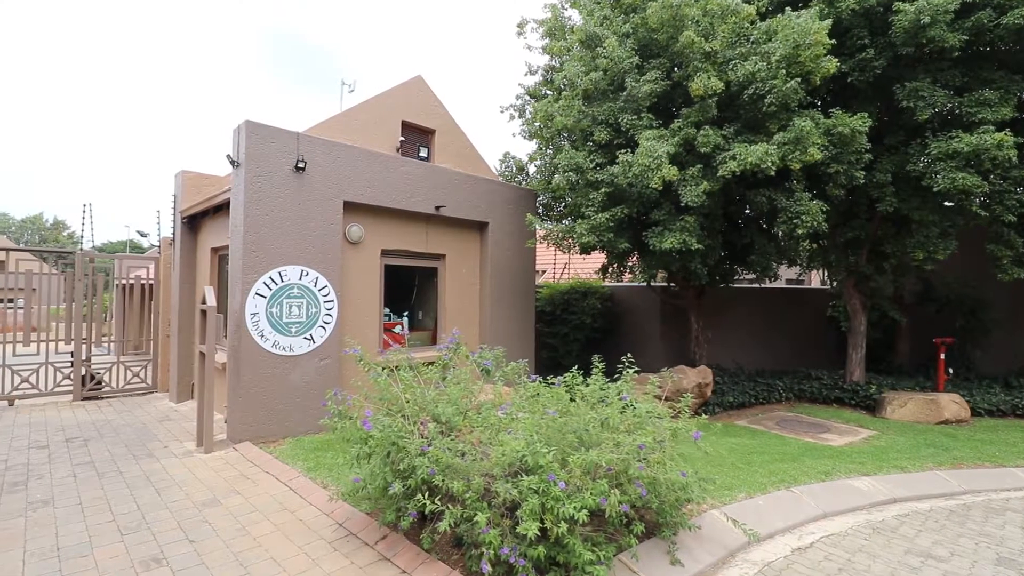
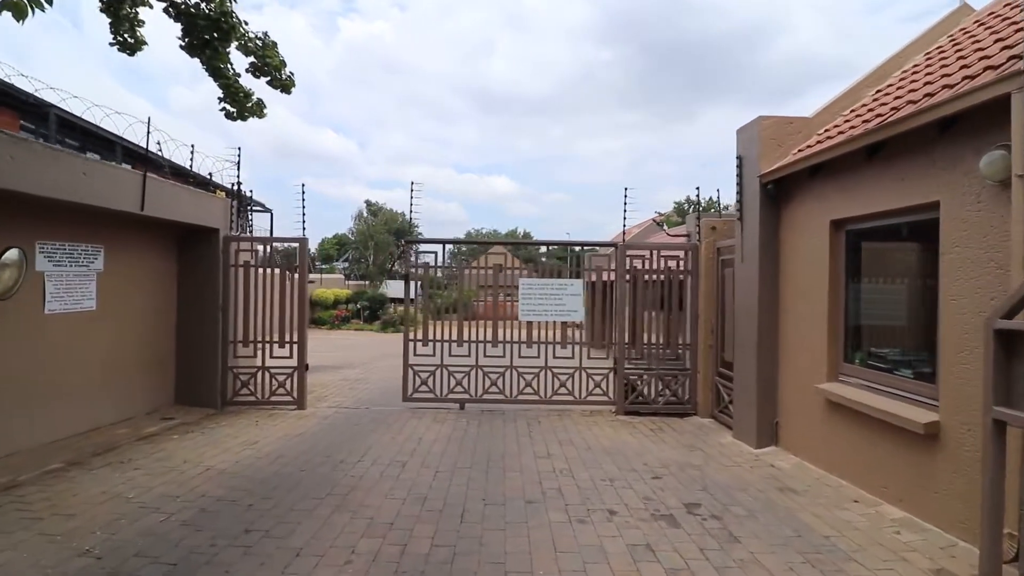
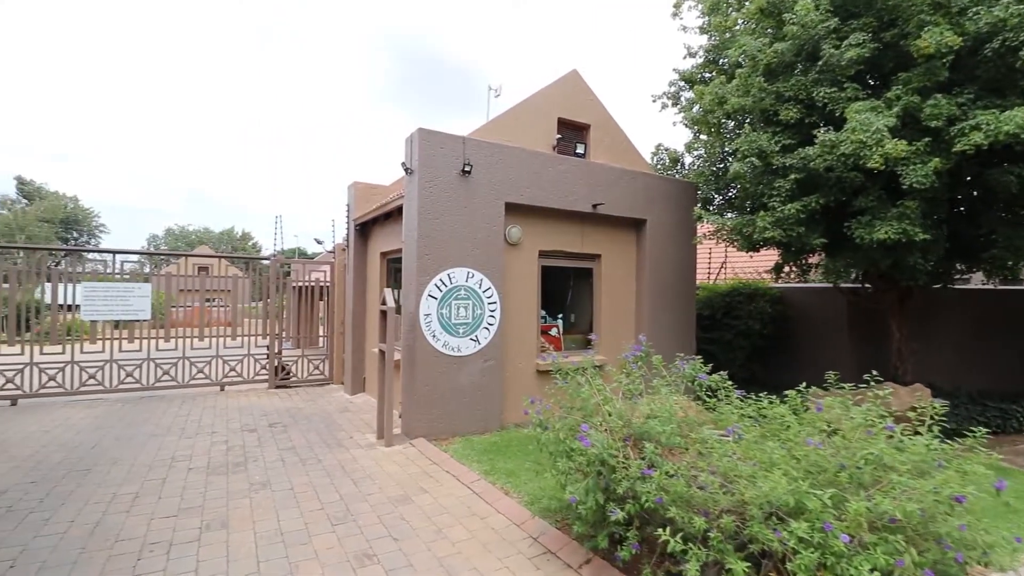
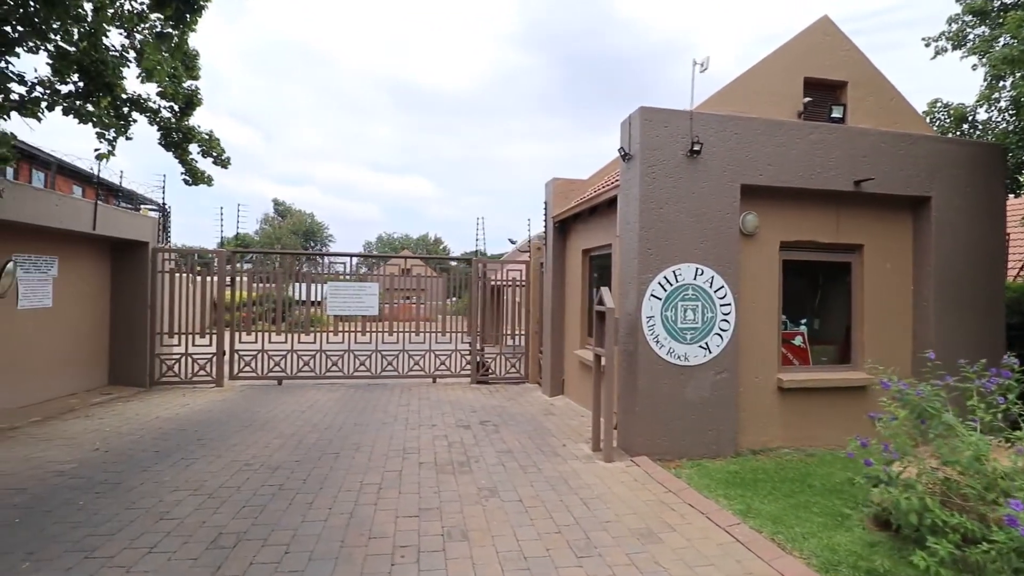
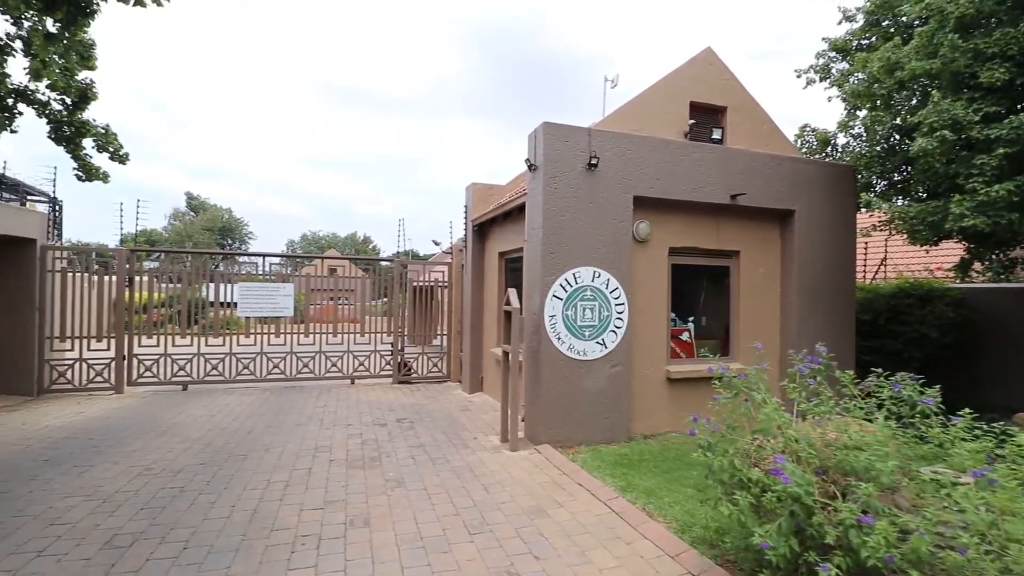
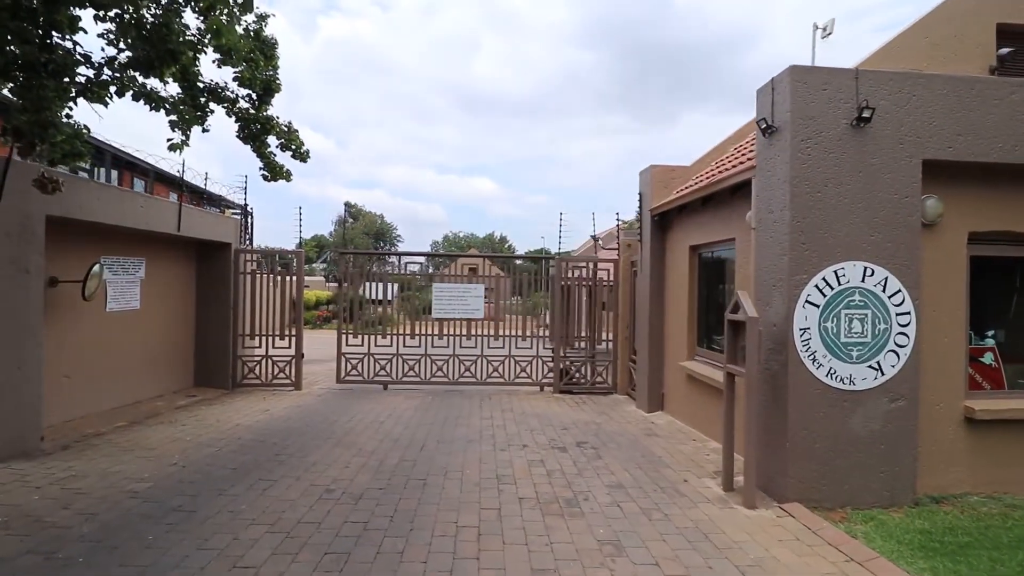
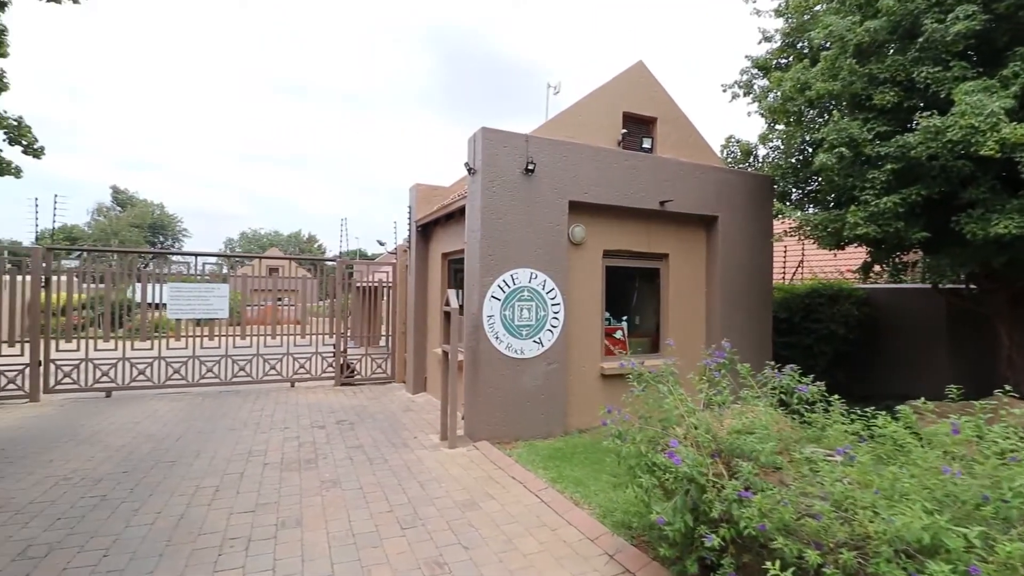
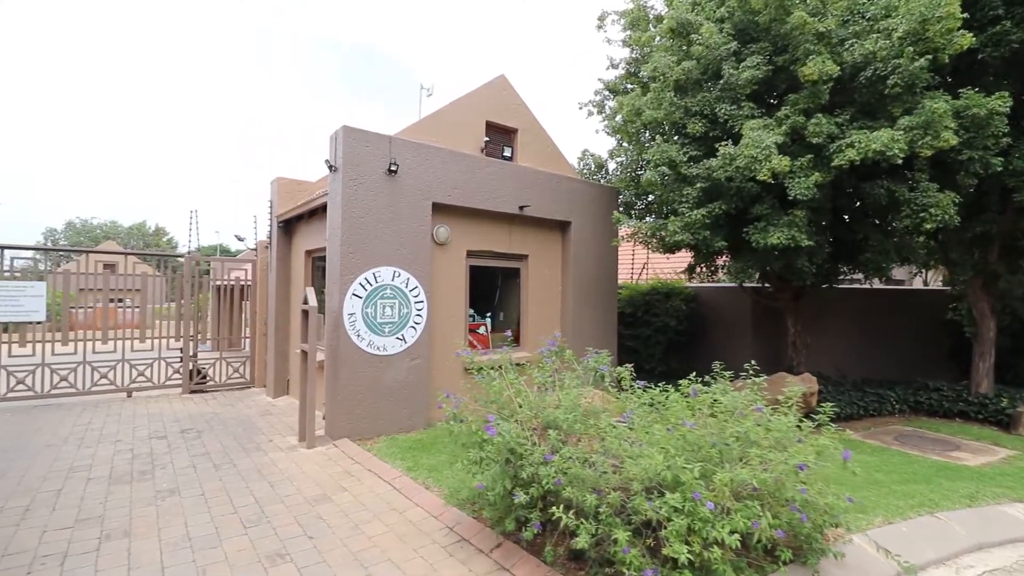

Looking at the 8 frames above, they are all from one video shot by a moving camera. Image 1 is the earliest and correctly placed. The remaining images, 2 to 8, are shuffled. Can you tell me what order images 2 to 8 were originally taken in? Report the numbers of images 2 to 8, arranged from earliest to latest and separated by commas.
8, 3, 7, 5, 4, 6, 2
